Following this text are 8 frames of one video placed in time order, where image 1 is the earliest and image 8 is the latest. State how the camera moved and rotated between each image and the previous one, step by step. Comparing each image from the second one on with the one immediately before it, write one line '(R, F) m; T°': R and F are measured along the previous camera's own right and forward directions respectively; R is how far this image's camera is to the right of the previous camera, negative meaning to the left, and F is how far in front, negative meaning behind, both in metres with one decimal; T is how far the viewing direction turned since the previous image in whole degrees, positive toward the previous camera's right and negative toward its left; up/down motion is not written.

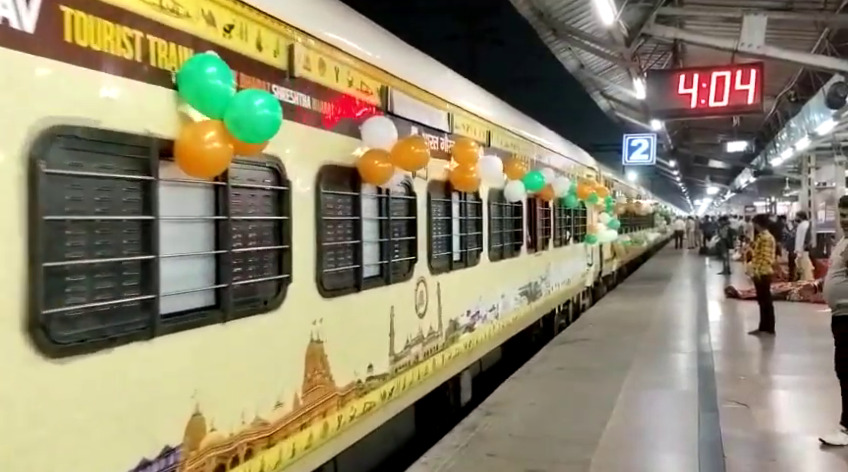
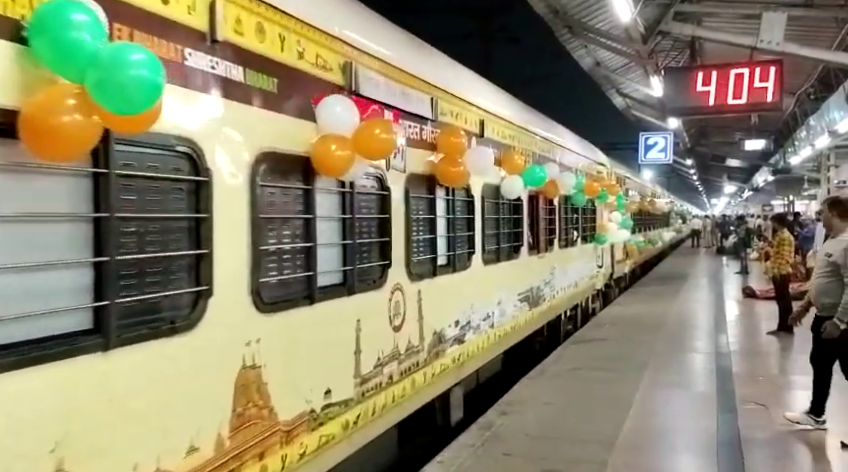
(+0.2, +0.6) m; -1°
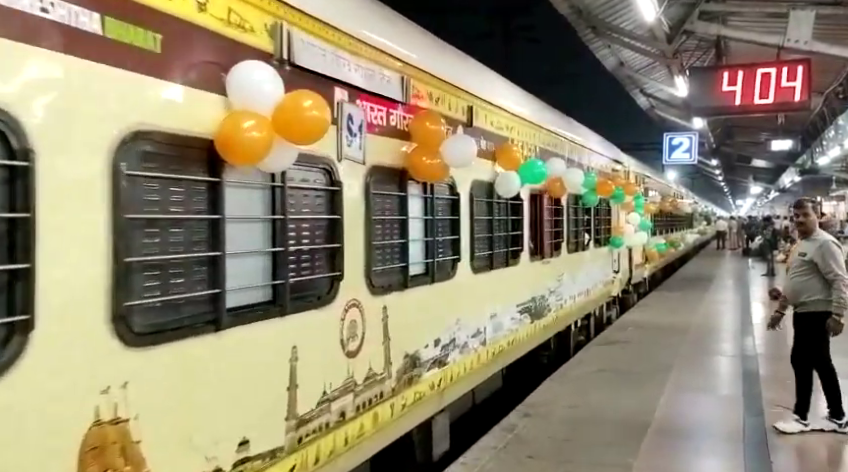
(+0.3, +0.7) m; -2°
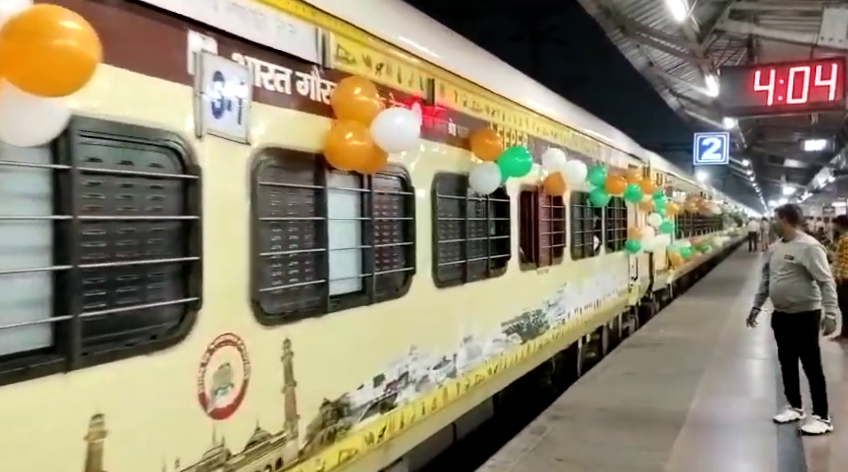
(+0.4, +0.9) m; -2°
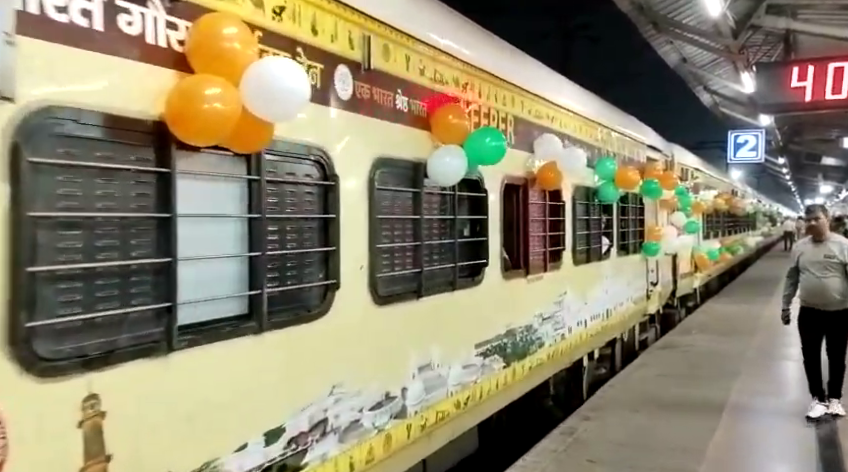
(+0.4, +0.8) m; -2°
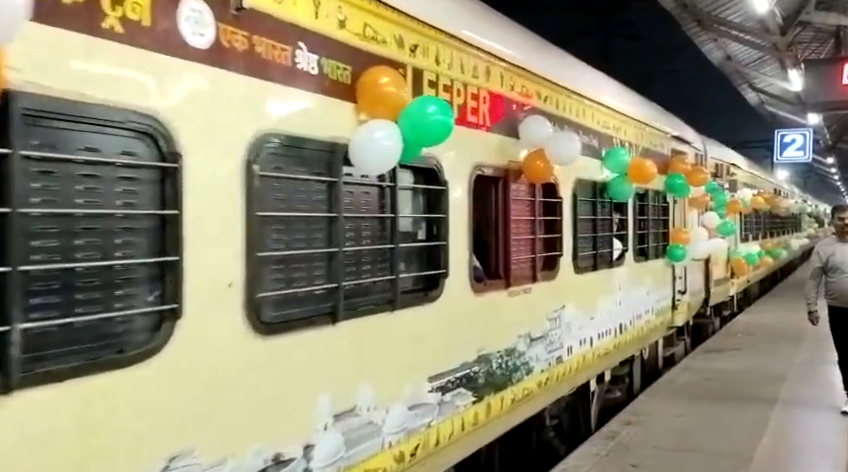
(+0.4, +0.8) m; -3°
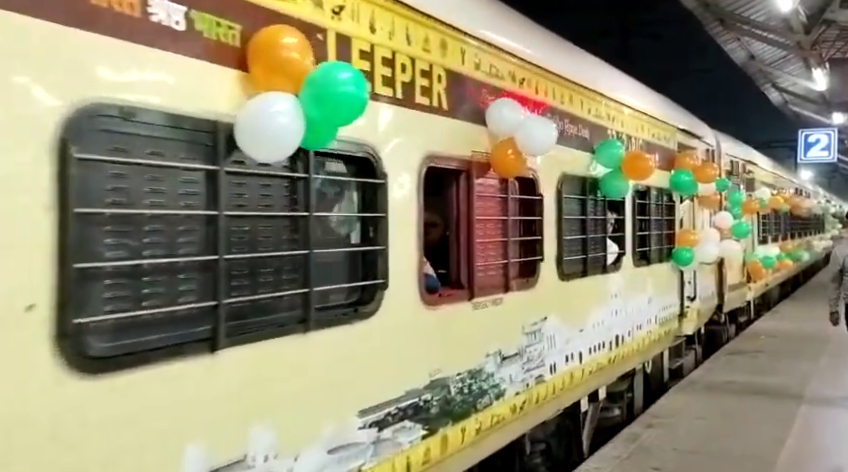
(+0.3, +0.5) m; -2°
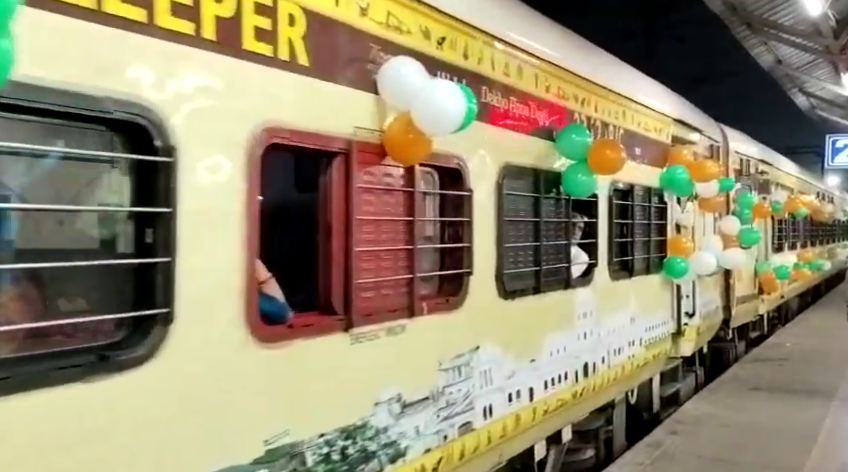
(+0.6, +0.9) m; -2°
